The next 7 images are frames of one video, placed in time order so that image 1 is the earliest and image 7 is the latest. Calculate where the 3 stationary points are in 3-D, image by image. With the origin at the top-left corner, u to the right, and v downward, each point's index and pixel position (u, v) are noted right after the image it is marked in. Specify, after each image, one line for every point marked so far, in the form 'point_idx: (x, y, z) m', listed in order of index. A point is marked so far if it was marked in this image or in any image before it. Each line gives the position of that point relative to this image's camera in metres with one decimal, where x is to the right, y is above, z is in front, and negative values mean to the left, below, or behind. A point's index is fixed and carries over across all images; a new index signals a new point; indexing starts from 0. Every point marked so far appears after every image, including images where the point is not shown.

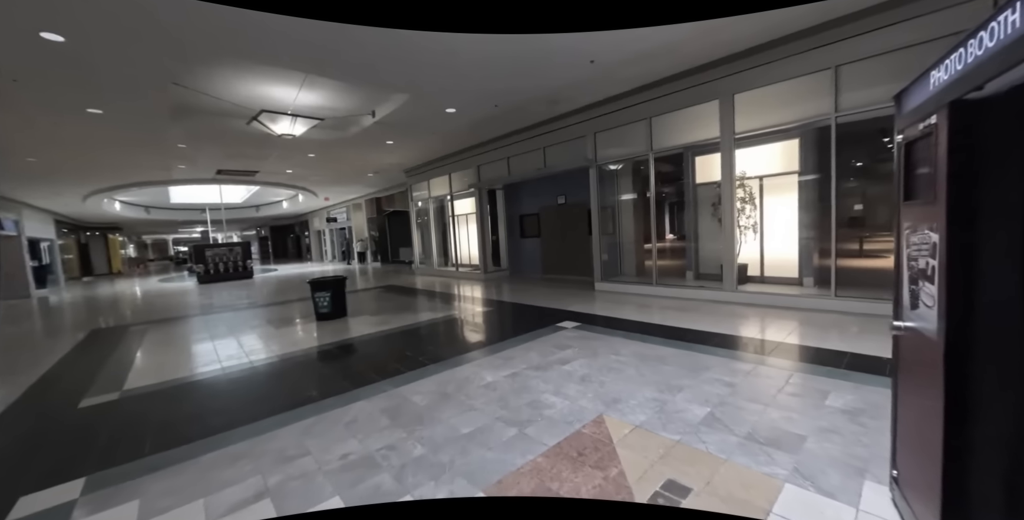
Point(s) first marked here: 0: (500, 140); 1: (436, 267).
0: (-0.3, +3.0, +9.2) m
1: (-2.6, -0.2, +12.8) m
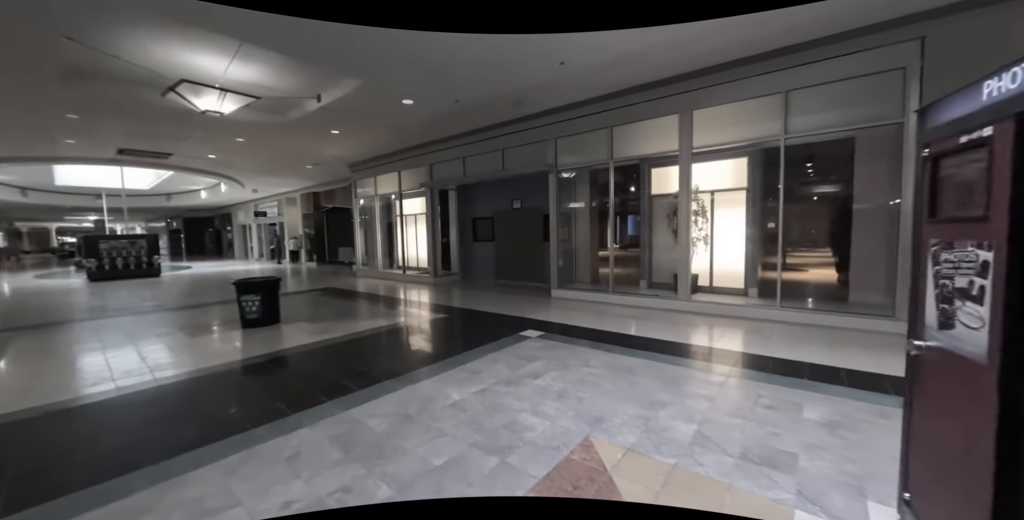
0: (-1.3, +2.9, +8.9) m
1: (-4.2, -0.3, +12.0) m
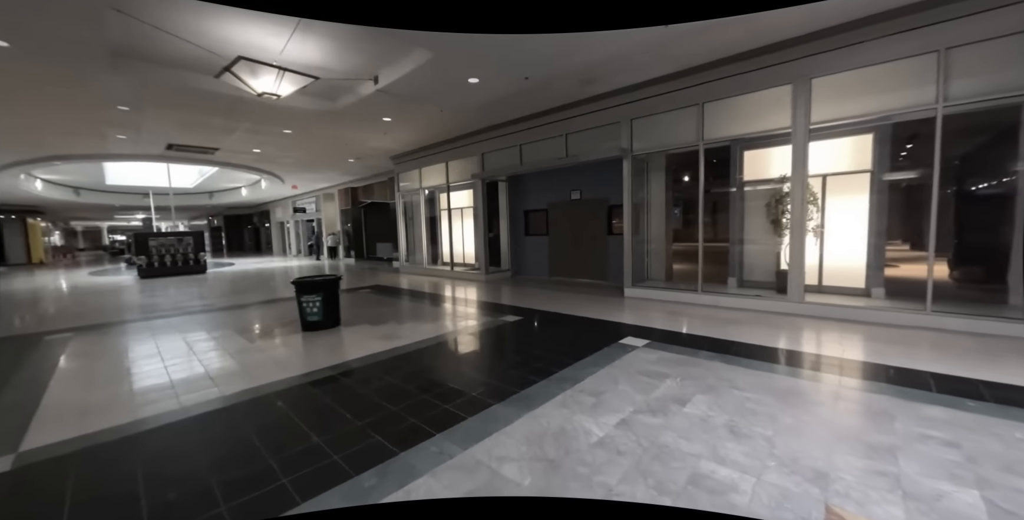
0: (0.0, +3.0, +8.2) m
1: (-2.7, -0.2, +11.5) m
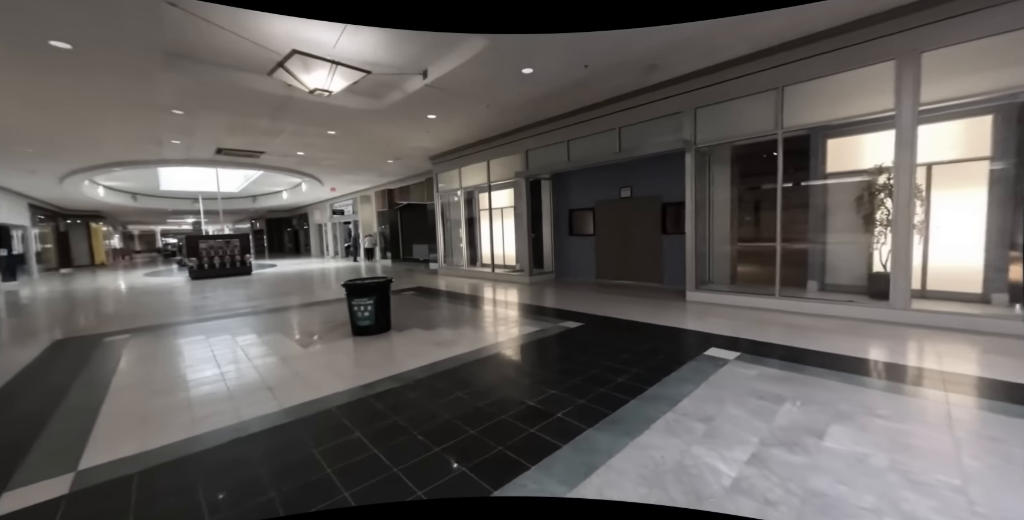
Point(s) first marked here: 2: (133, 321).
0: (+1.0, +2.9, +7.8) m
1: (-1.5, -0.2, +11.3) m
2: (-7.6, -1.2, +7.5) m
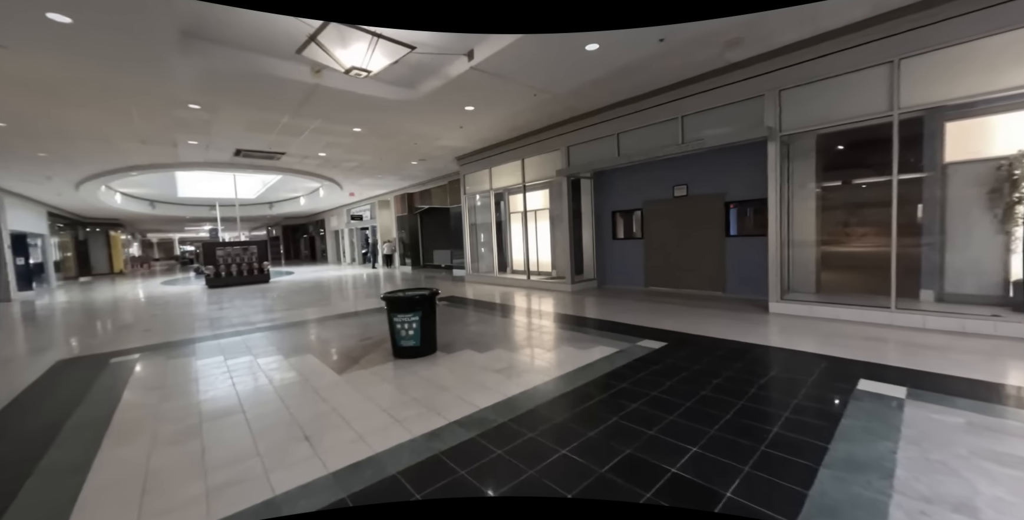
0: (+1.8, +2.8, +7.1) m
1: (-0.6, -0.4, +10.6) m
2: (-6.8, -1.4, +6.9) m
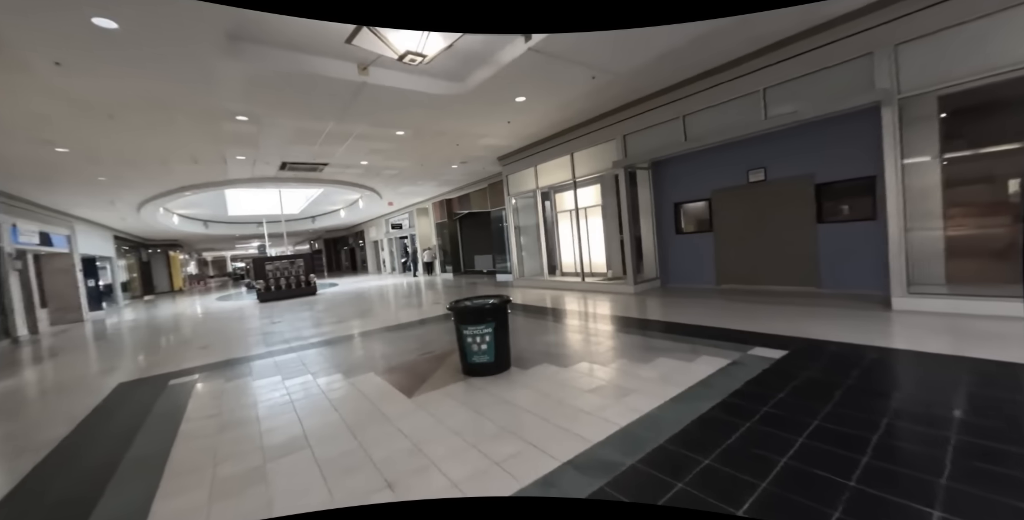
0: (+2.7, +2.9, +6.4) m
1: (+0.7, -0.5, +10.1) m
2: (-5.7, -1.7, +6.9) m
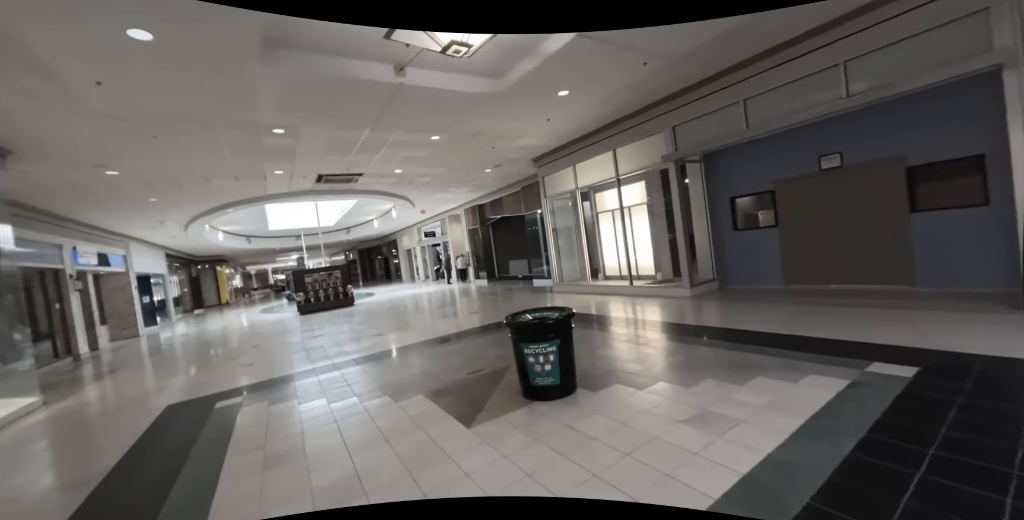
0: (+3.3, +2.9, +5.8) m
1: (+1.8, -0.6, +9.6) m
2: (-4.8, -2.0, +6.9) m
